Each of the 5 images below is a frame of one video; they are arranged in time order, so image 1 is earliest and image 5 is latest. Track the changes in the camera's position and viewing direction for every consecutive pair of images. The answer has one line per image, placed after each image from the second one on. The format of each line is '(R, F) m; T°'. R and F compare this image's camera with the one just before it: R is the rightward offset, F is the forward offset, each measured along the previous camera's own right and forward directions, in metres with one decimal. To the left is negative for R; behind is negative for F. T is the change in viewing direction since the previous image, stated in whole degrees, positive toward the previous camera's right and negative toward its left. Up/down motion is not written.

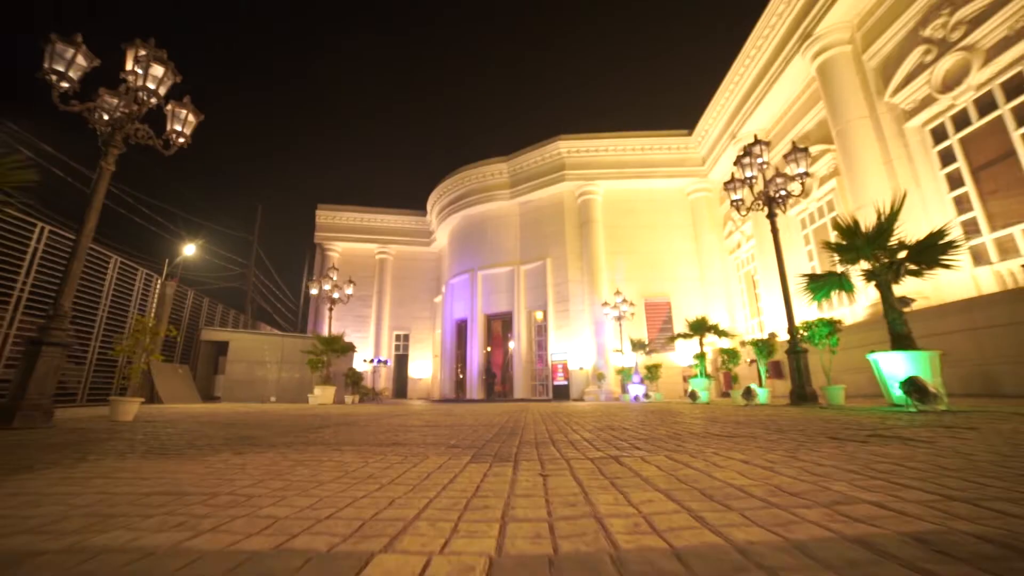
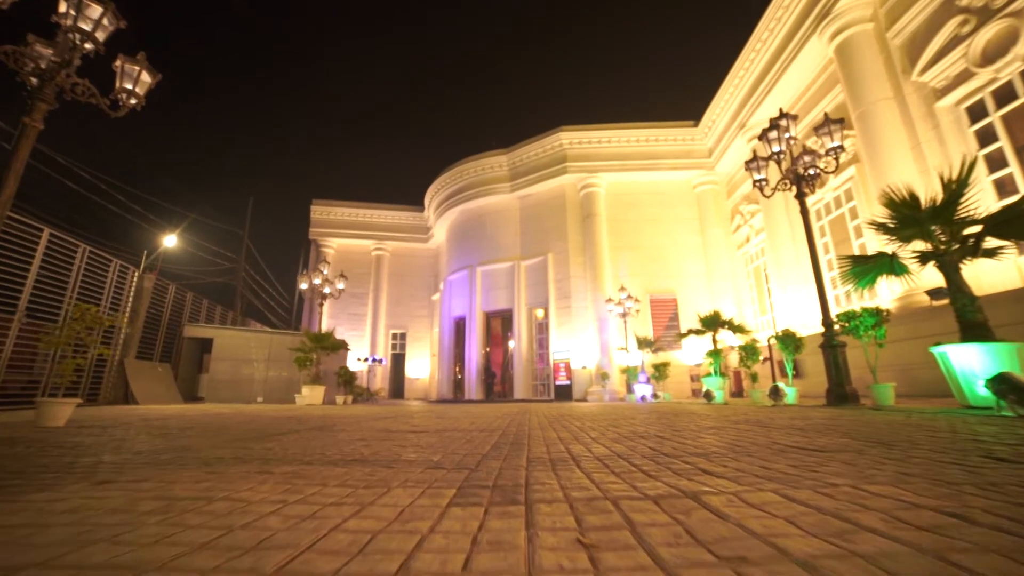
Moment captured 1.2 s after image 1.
(0.0, +0.8) m; 0°
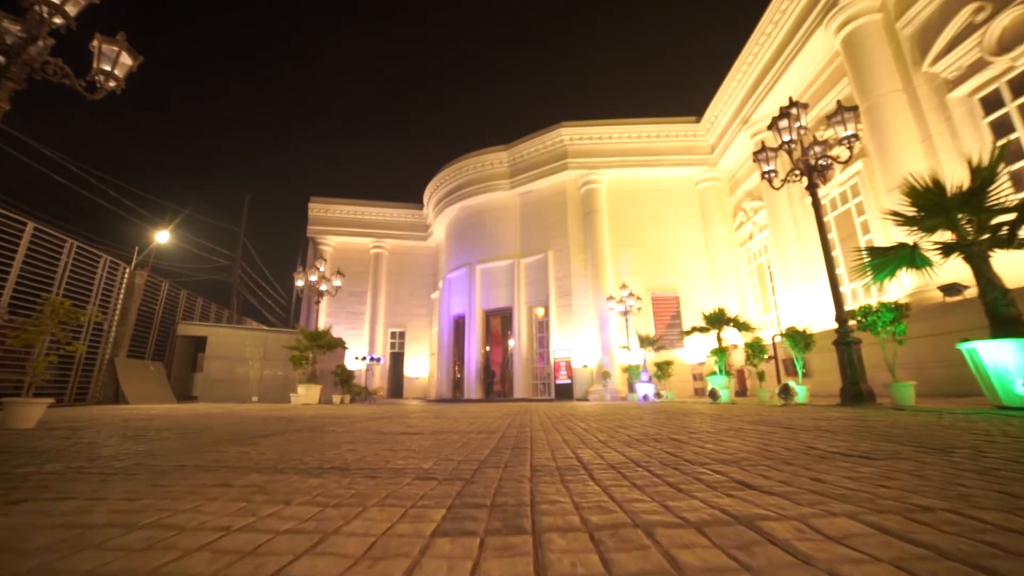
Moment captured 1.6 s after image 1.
(0.0, +0.3) m; 0°
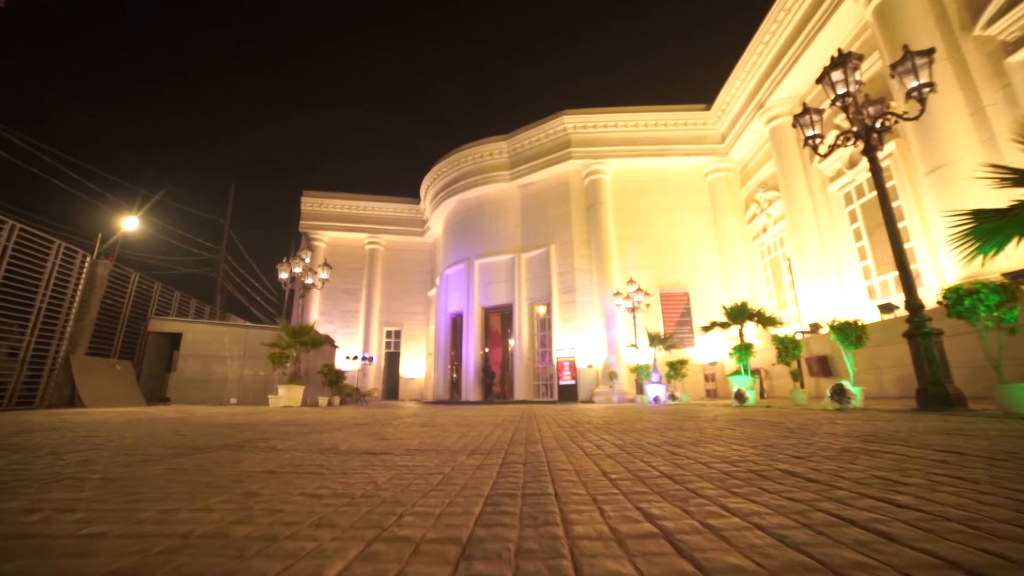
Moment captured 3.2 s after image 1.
(0.0, +1.1) m; 0°
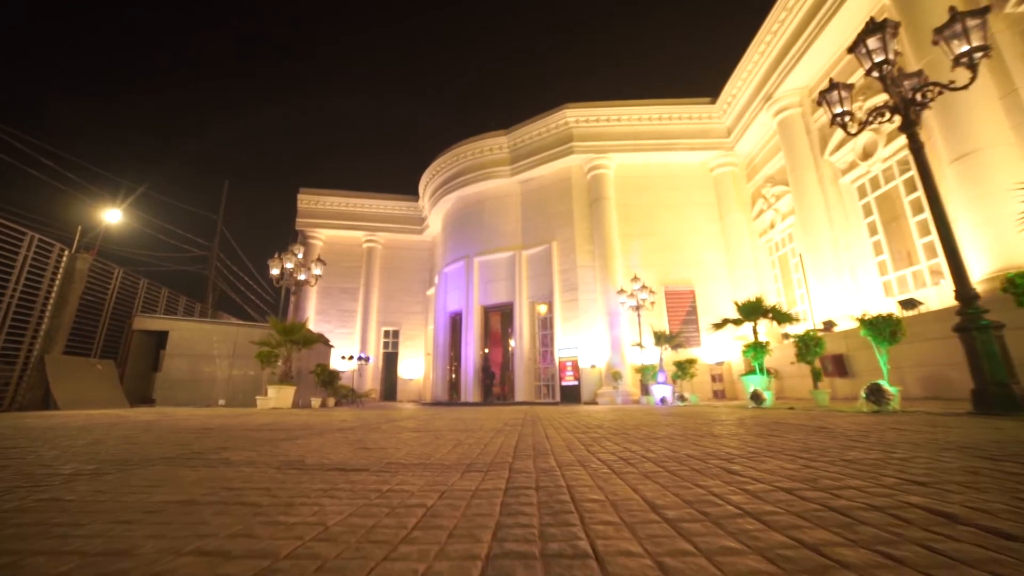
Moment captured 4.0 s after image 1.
(0.0, +0.6) m; 0°
